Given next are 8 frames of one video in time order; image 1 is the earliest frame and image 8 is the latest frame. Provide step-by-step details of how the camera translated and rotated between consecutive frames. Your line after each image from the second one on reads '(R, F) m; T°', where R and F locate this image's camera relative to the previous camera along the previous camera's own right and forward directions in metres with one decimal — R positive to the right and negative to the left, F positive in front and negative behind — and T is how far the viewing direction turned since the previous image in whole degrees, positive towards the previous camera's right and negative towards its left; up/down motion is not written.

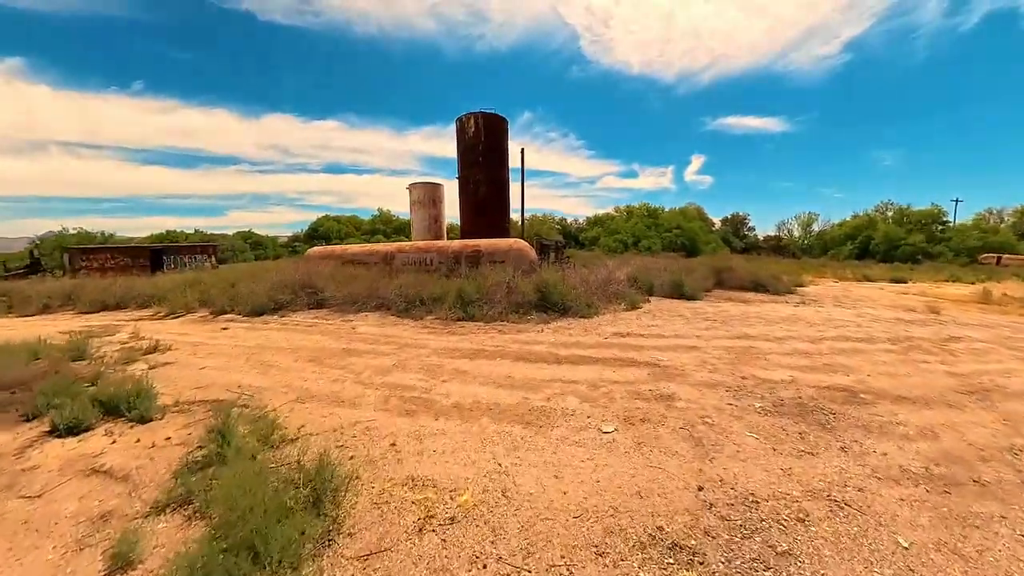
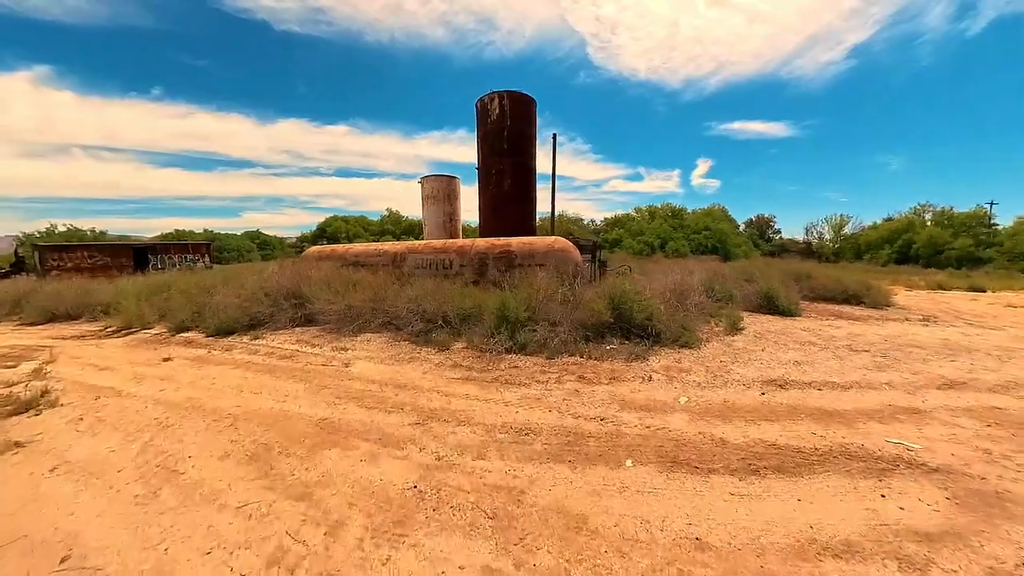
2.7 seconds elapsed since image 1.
(-0.9, +2.7) m; -1°
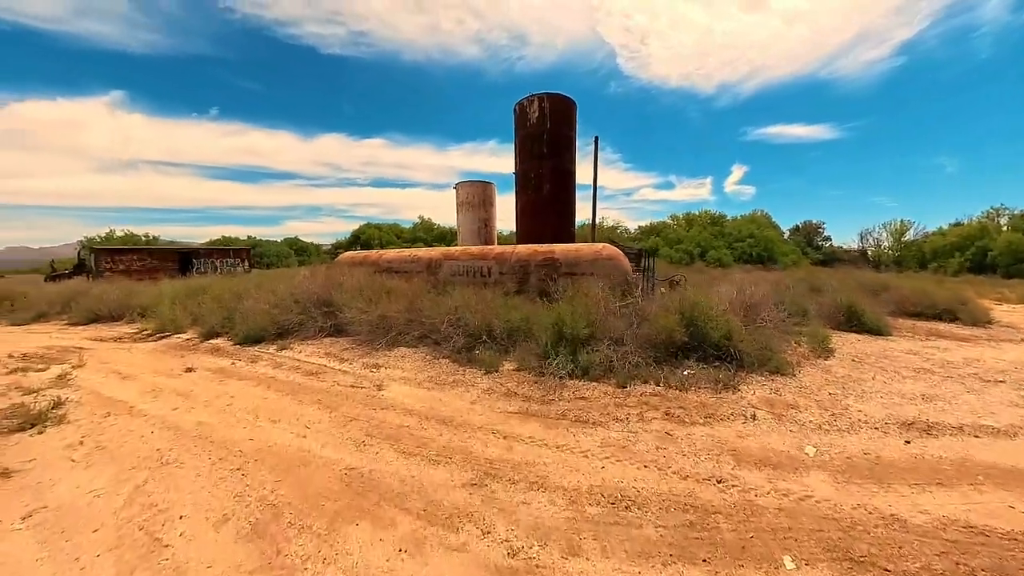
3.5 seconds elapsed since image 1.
(-0.3, +0.7) m; -4°
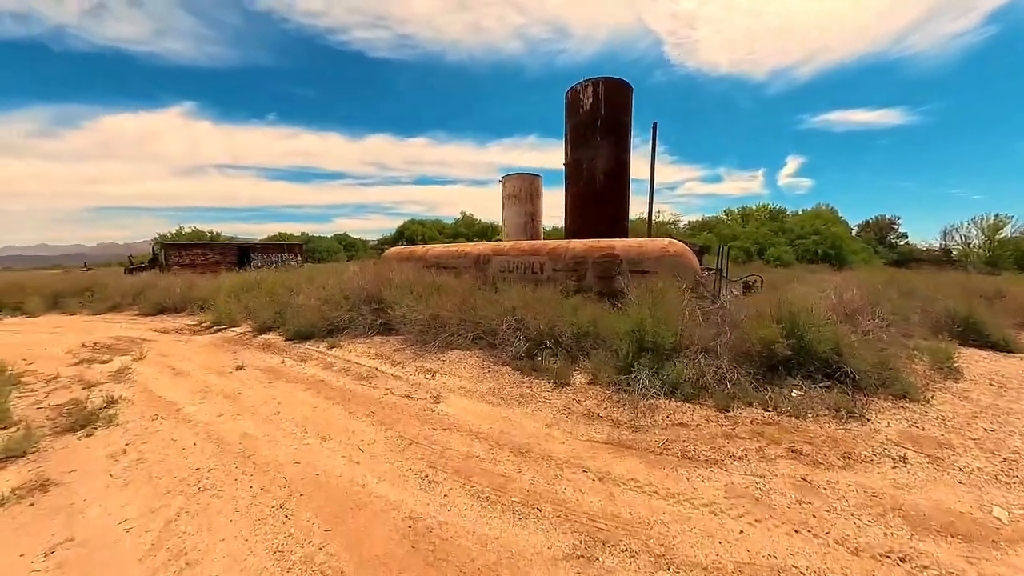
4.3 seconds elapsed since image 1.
(-0.3, +0.6) m; -6°
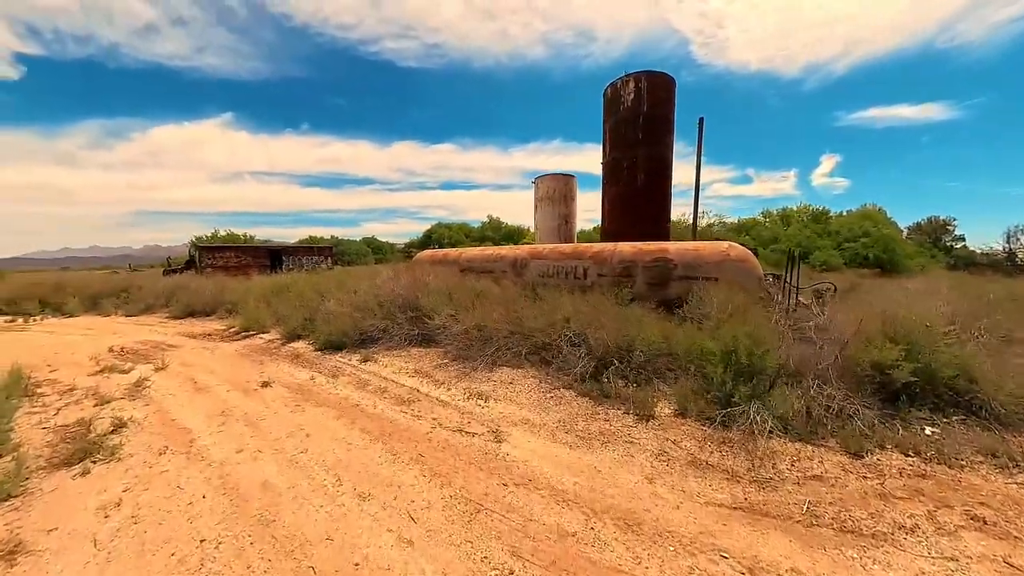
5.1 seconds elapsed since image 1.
(-0.4, +0.7) m; -3°
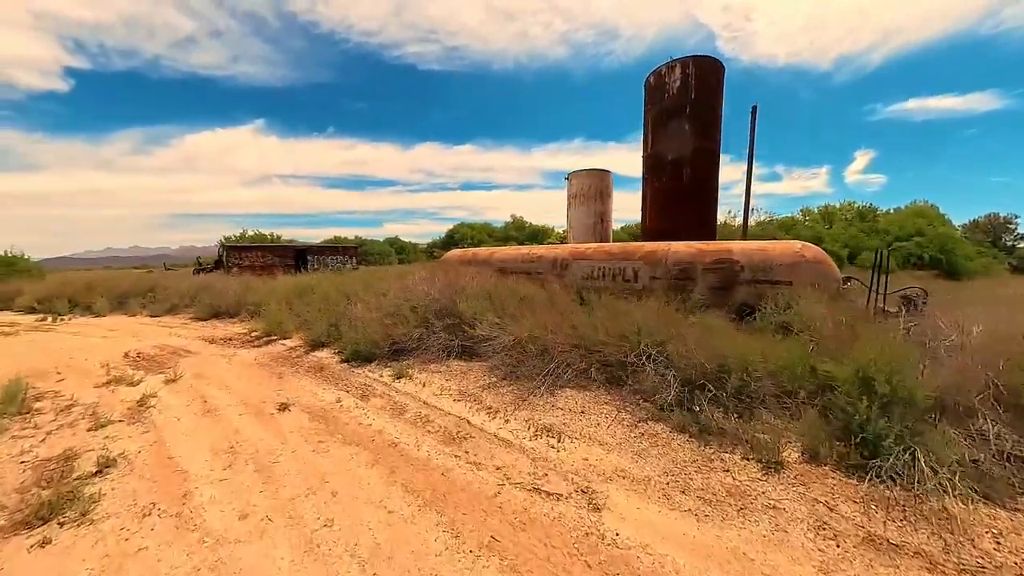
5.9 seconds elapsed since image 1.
(-0.4, +0.8) m; -3°
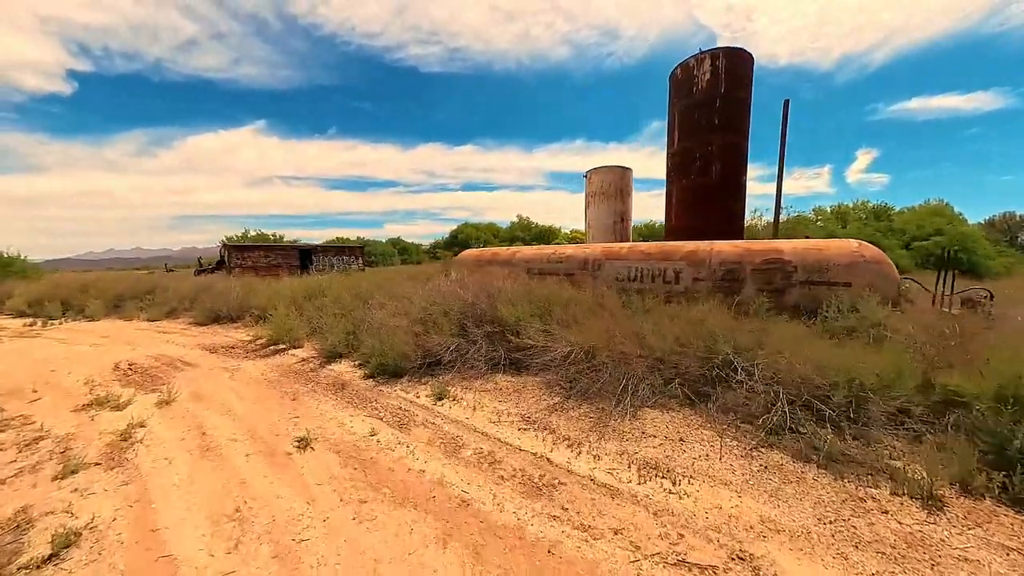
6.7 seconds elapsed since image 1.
(-0.6, +0.8) m; 0°
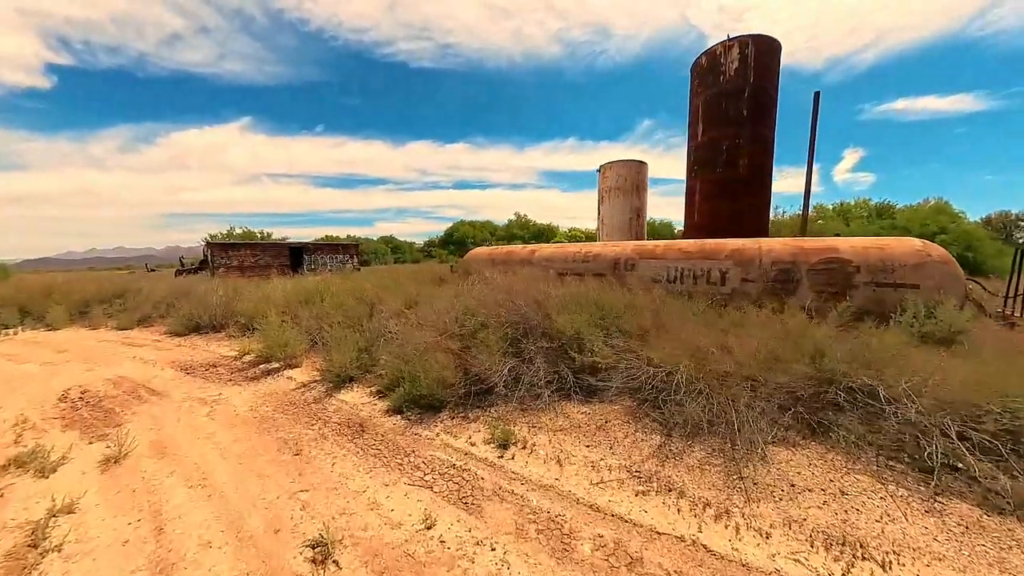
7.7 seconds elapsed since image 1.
(-0.7, +1.0) m; +1°
